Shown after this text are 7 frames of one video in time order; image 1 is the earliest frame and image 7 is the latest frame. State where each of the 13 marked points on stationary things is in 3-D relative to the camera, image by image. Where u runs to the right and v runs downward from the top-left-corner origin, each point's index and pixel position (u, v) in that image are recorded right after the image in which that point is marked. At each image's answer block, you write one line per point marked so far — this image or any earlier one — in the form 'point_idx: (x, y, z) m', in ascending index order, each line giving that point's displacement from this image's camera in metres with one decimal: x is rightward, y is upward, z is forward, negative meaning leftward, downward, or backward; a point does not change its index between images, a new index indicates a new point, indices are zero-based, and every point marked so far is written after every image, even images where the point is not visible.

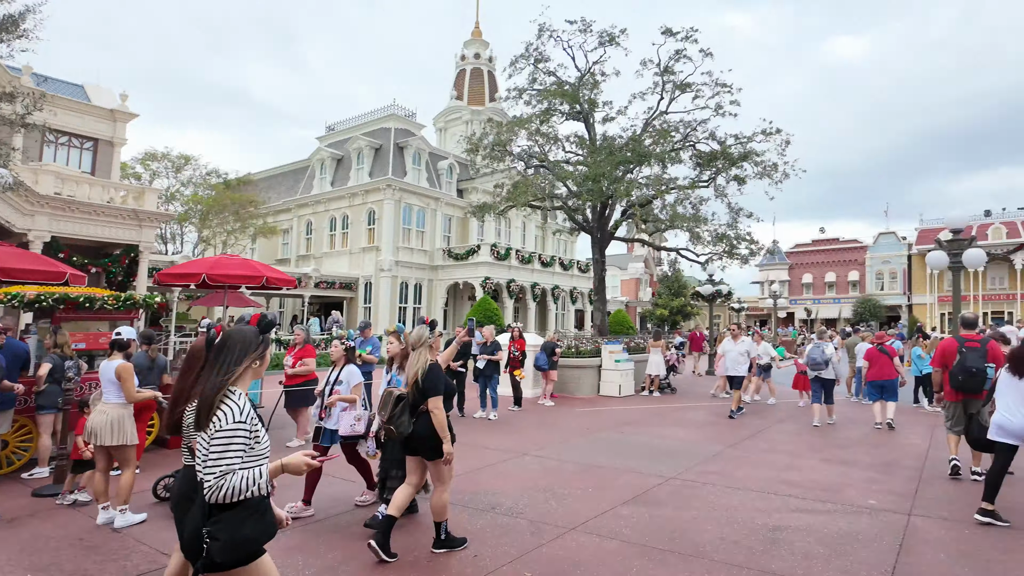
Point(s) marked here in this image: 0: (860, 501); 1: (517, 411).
0: (+3.3, -2.0, +5.5) m
1: (+0.1, -2.3, +11.3) m
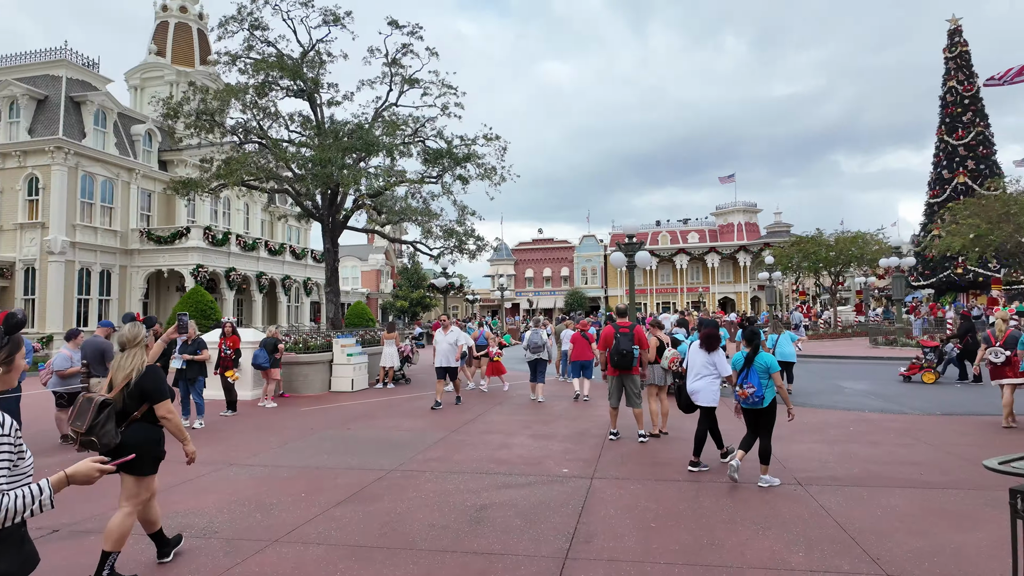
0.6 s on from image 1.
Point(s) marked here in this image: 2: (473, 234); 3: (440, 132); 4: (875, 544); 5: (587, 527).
0: (+0.5, -1.9, +6.2) m
1: (-4.8, -2.2, +10.1) m
2: (-1.1, +1.5, +16.7) m
3: (-1.9, +4.1, +15.6) m
4: (+2.5, -1.8, +4.1) m
5: (+0.6, -1.9, +4.6) m
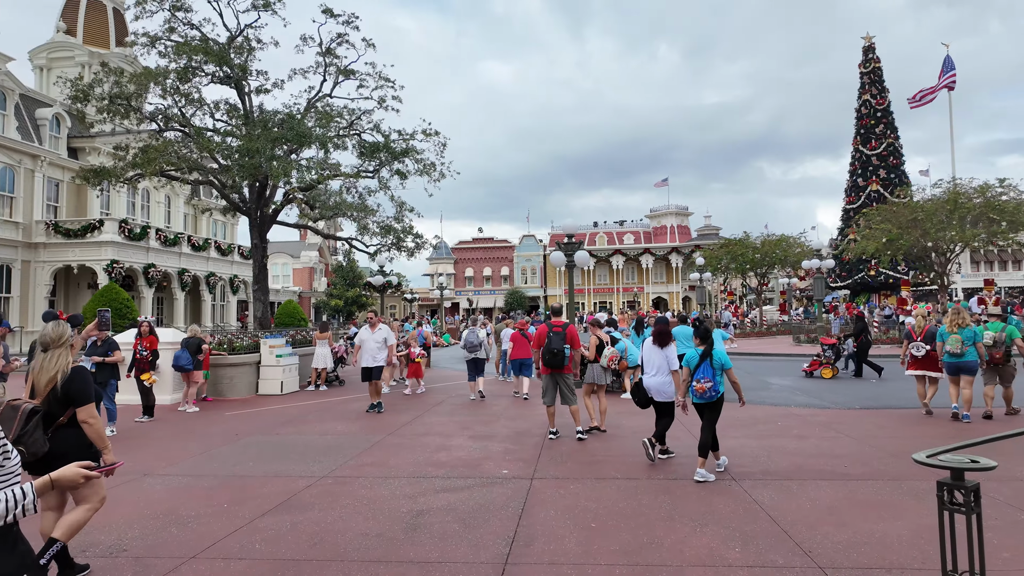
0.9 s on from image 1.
0: (-0.2, -1.9, +6.1) m
1: (-5.8, -2.1, +9.4) m
2: (-2.8, +1.6, +16.4) m
3: (-3.5, +4.2, +15.2) m
4: (+2.1, -1.8, +4.2) m
5: (+0.1, -1.8, +4.5) m
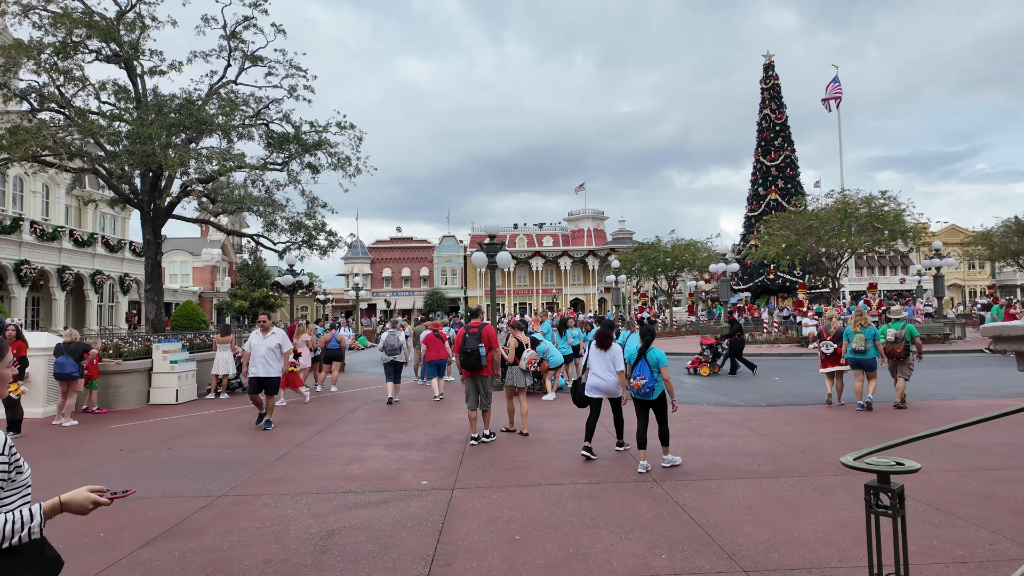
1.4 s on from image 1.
0: (-1.0, -1.9, +5.8) m
1: (-7.0, -2.1, +8.3) m
2: (-5.0, +1.6, +15.6) m
3: (-5.4, +4.2, +14.4) m
4: (+1.5, -1.8, +4.2) m
5: (-0.5, -1.9, +4.3) m
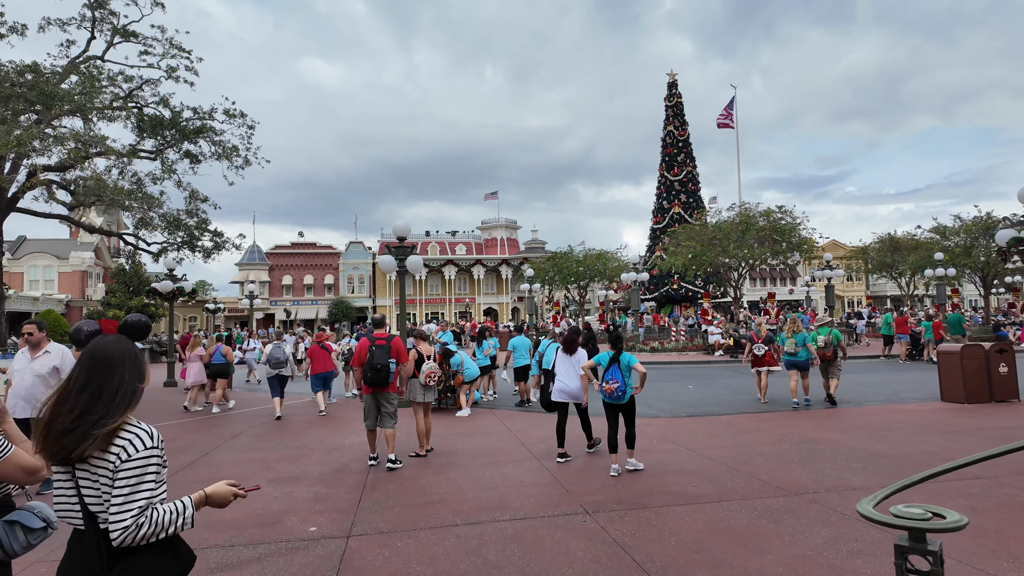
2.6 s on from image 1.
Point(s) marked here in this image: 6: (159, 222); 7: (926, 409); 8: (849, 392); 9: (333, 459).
0: (-1.7, -1.9, +4.7) m
1: (-8.1, -2.2, +6.3) m
2: (-7.1, +1.4, +13.9) m
3: (-7.4, +4.0, +12.7) m
4: (+1.0, -1.8, +3.5) m
5: (-1.0, -1.9, +3.3) m
6: (-7.8, +1.4, +13.2) m
7: (+6.8, -2.0, +9.8) m
8: (+6.8, -2.1, +12.0) m
9: (-2.2, -2.1, +7.2) m
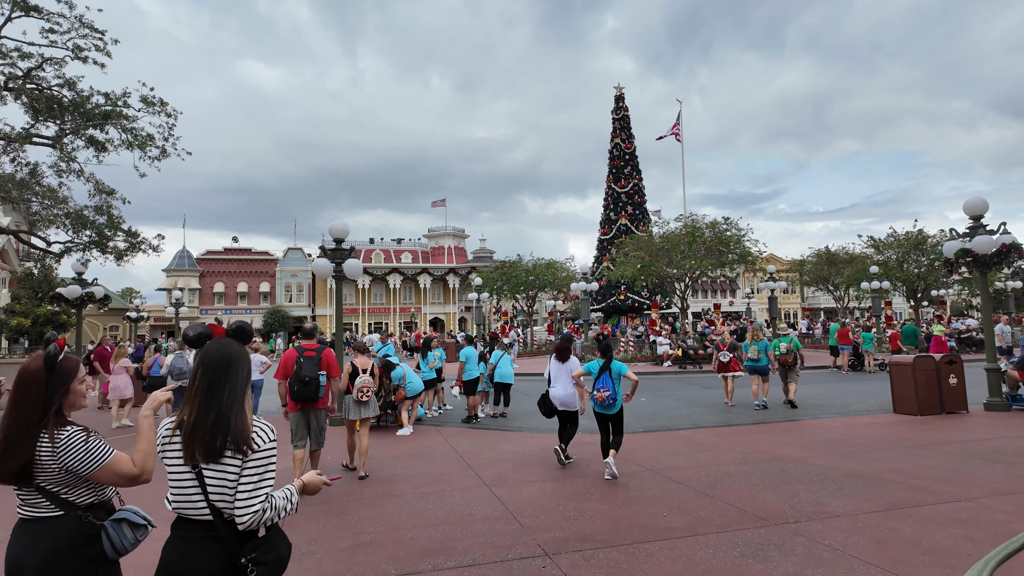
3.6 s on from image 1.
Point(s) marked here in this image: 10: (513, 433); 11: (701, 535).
0: (-2.1, -1.9, +3.8) m
1: (-8.5, -2.1, +4.8) m
2: (-8.3, +1.3, +12.5) m
3: (-8.4, +3.9, +11.3) m
4: (+0.8, -1.8, +2.8) m
5: (-1.2, -1.8, +2.4) m
6: (-8.8, +1.3, +11.7) m
7: (+6.0, -2.2, +9.6) m
8: (+5.8, -2.3, +11.8) m
9: (-2.8, -2.1, +6.2) m
10: (0.0, -2.3, +9.4) m
11: (+1.5, -1.9, +4.5) m
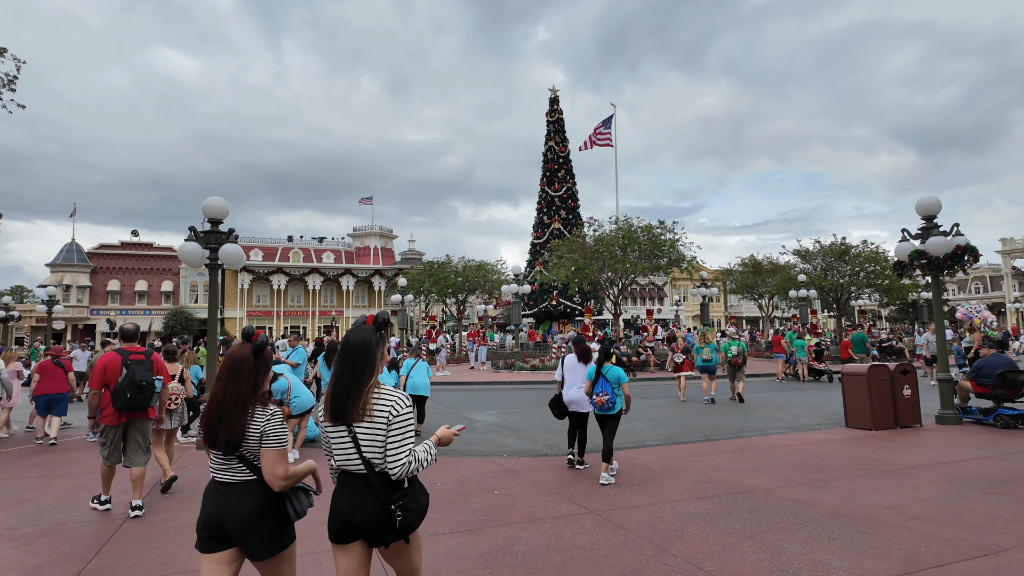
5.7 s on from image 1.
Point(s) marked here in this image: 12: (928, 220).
0: (-2.6, -1.8, +2.0) m
1: (-9.1, -1.9, +2.2) m
2: (-9.7, +1.5, +10.0) m
3: (-9.6, +4.1, +8.8) m
4: (+0.3, -1.7, +1.3) m
5: (-1.6, -1.7, +0.7) m
6: (-10.1, +1.5, +9.1) m
7: (+4.8, -2.2, +8.6) m
8: (+4.3, -2.4, +10.8) m
9: (-3.5, -2.0, +4.3) m
10: (-1.2, -2.3, +7.7) m
11: (+0.8, -1.8, +3.1) m
12: (+7.0, +1.2, +10.0) m
